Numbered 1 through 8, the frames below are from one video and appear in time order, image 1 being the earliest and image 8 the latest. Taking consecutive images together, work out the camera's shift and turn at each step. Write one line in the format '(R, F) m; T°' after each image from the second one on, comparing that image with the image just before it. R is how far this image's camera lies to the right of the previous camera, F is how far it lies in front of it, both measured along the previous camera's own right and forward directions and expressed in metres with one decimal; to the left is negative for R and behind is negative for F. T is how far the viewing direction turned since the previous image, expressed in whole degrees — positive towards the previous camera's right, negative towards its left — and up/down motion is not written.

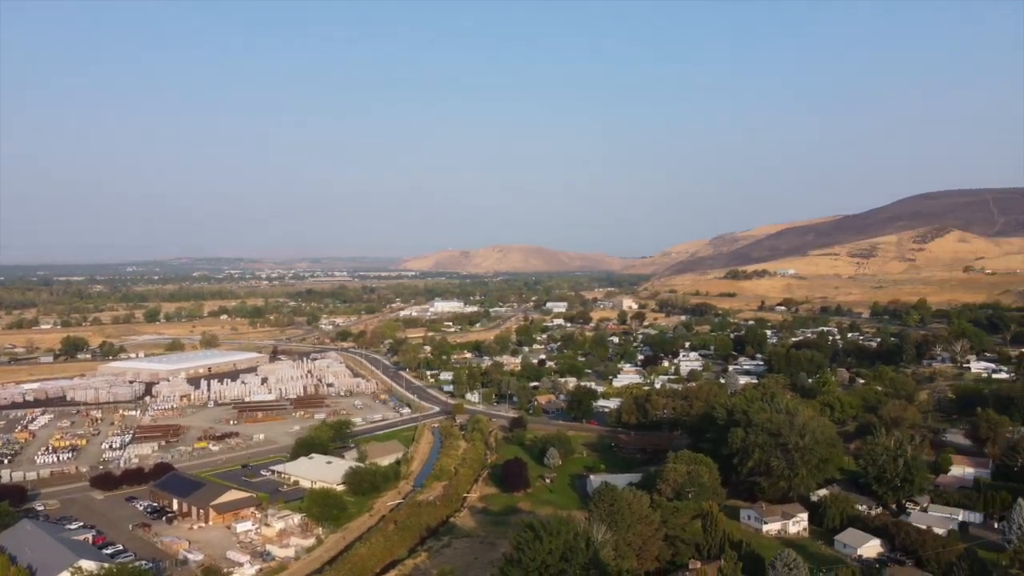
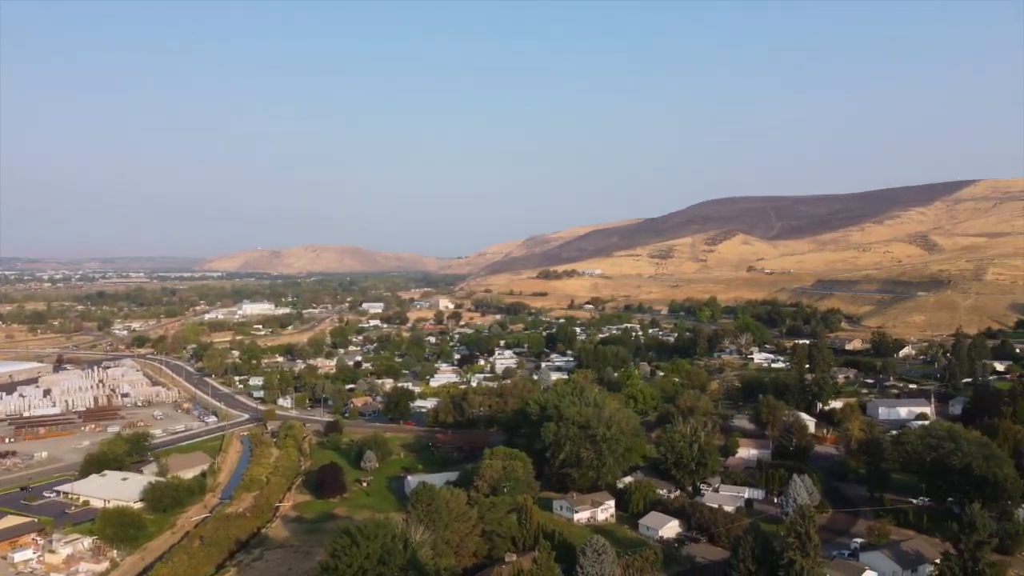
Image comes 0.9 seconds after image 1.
(+1.3, +2.0) m; +12°
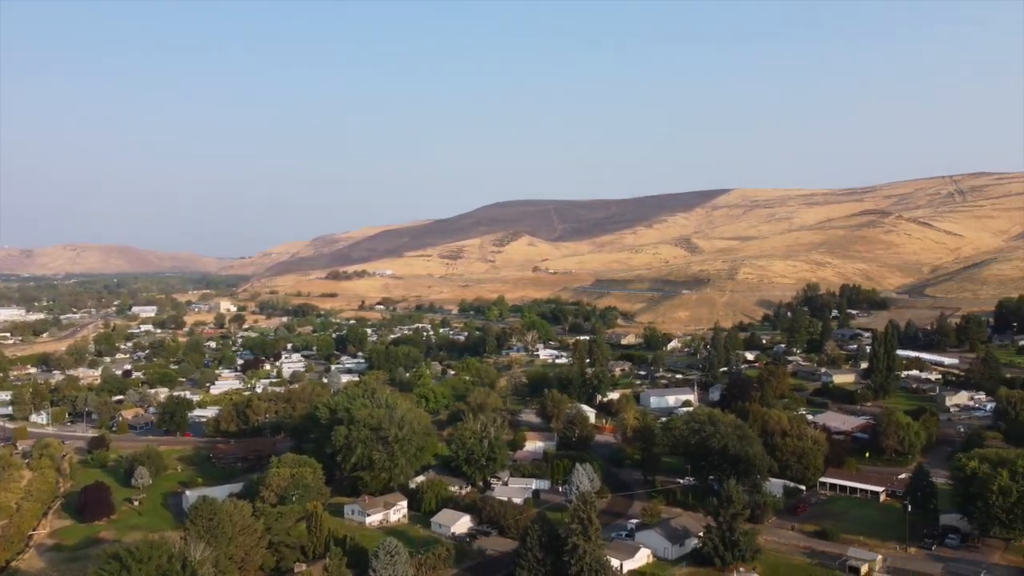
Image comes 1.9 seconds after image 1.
(-0.1, -1.0) m; +14°
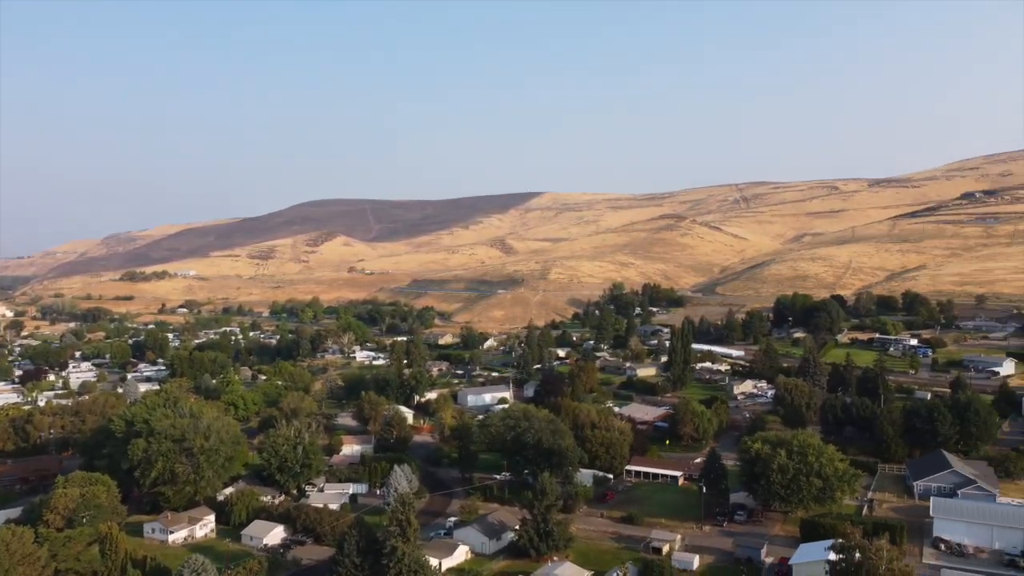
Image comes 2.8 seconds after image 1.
(-0.1, -0.5) m; +12°
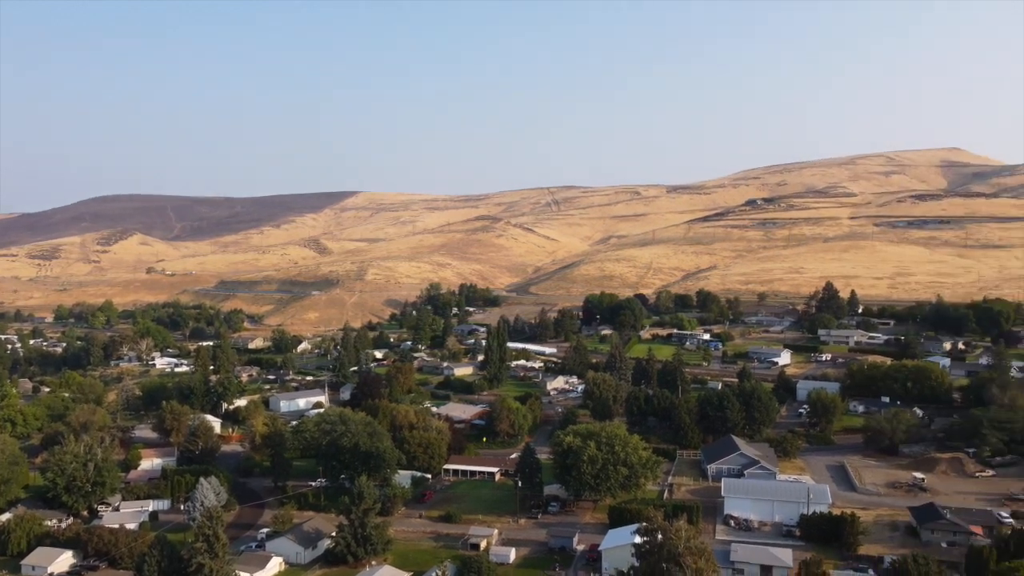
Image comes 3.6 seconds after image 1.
(0.0, -0.3) m; +12°
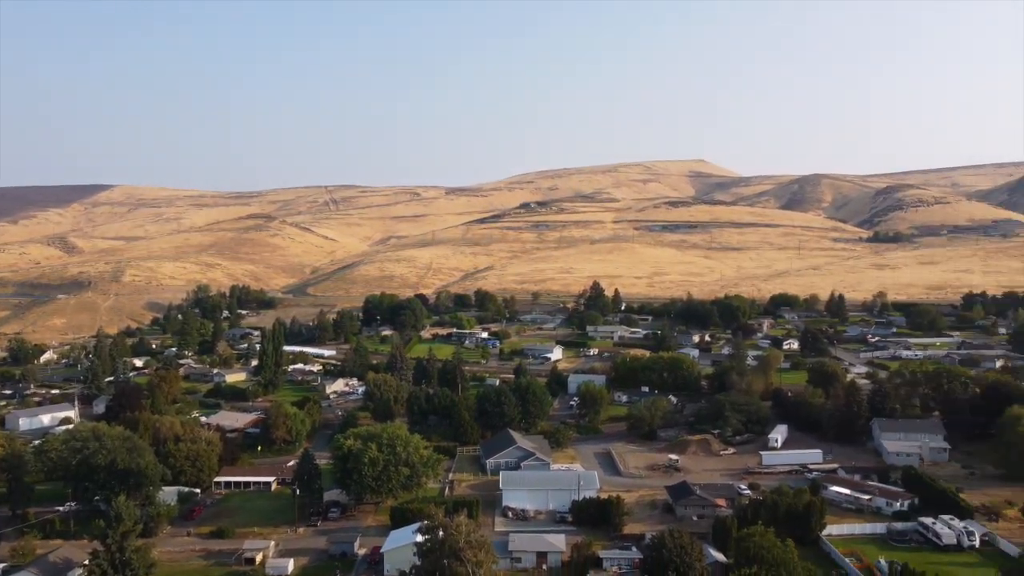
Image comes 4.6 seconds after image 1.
(0.0, -0.2) m; +15°
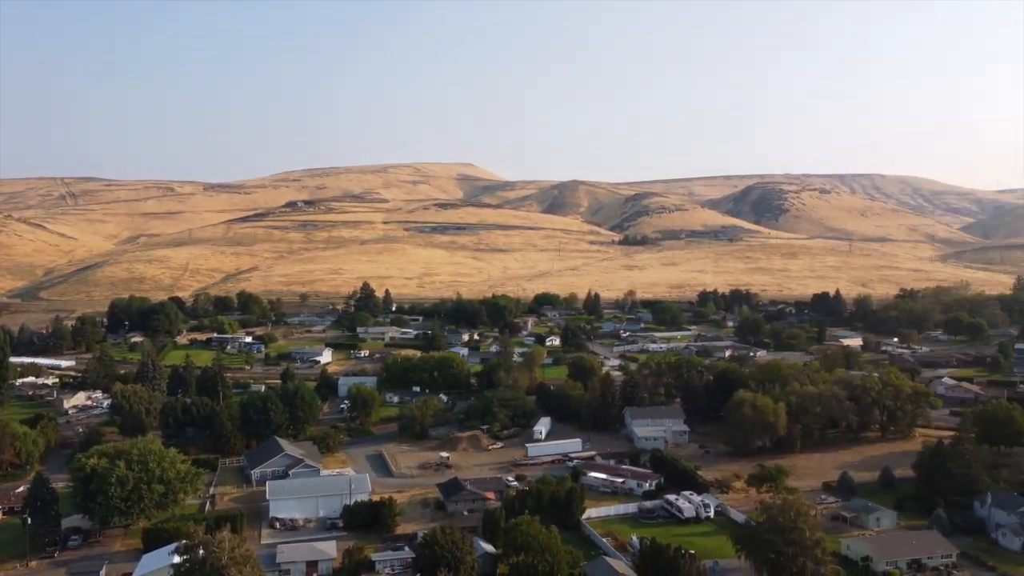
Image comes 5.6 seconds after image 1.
(-0.7, 0.0) m; +17°
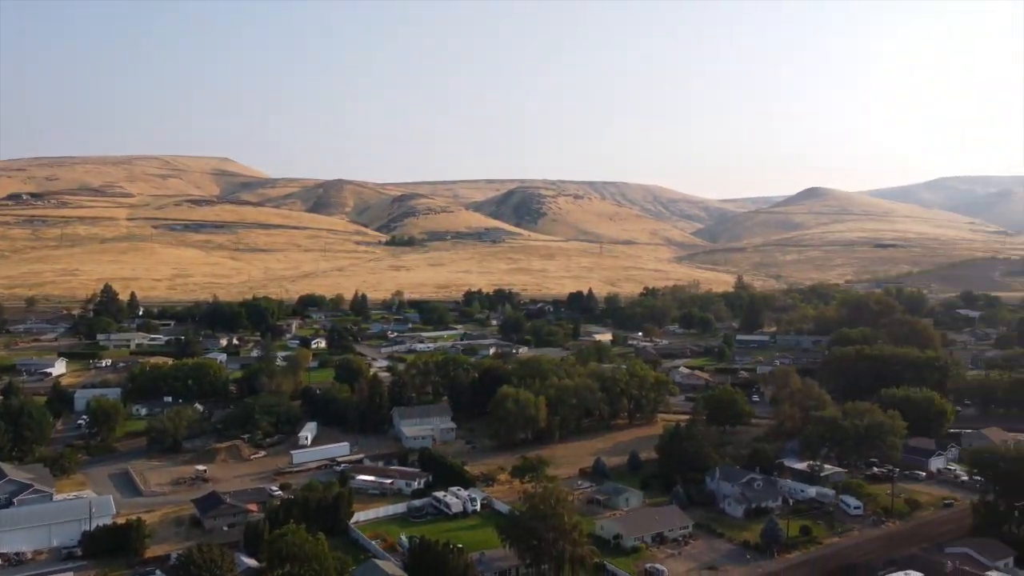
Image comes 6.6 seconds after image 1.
(-1.0, +0.1) m; +18°
